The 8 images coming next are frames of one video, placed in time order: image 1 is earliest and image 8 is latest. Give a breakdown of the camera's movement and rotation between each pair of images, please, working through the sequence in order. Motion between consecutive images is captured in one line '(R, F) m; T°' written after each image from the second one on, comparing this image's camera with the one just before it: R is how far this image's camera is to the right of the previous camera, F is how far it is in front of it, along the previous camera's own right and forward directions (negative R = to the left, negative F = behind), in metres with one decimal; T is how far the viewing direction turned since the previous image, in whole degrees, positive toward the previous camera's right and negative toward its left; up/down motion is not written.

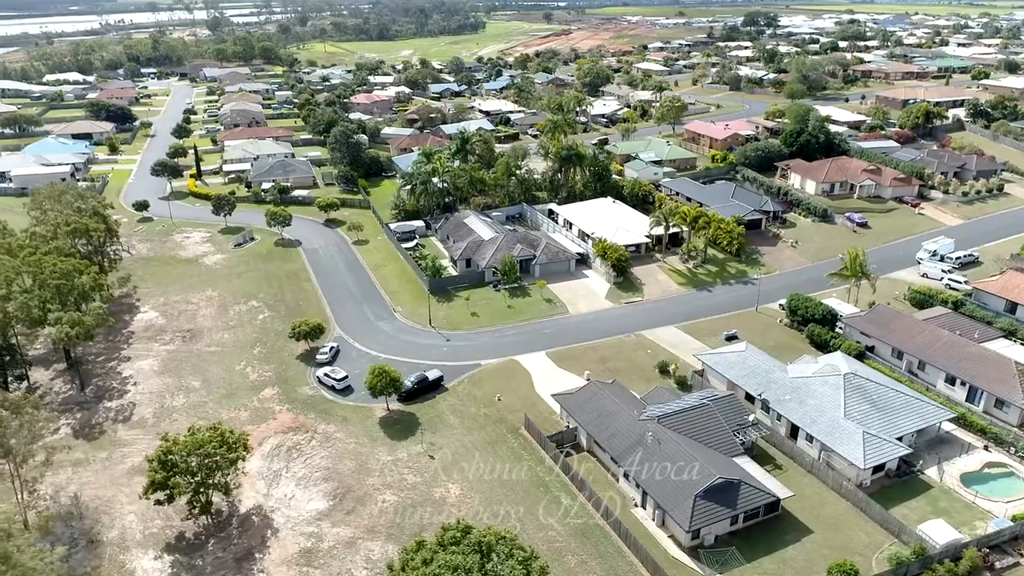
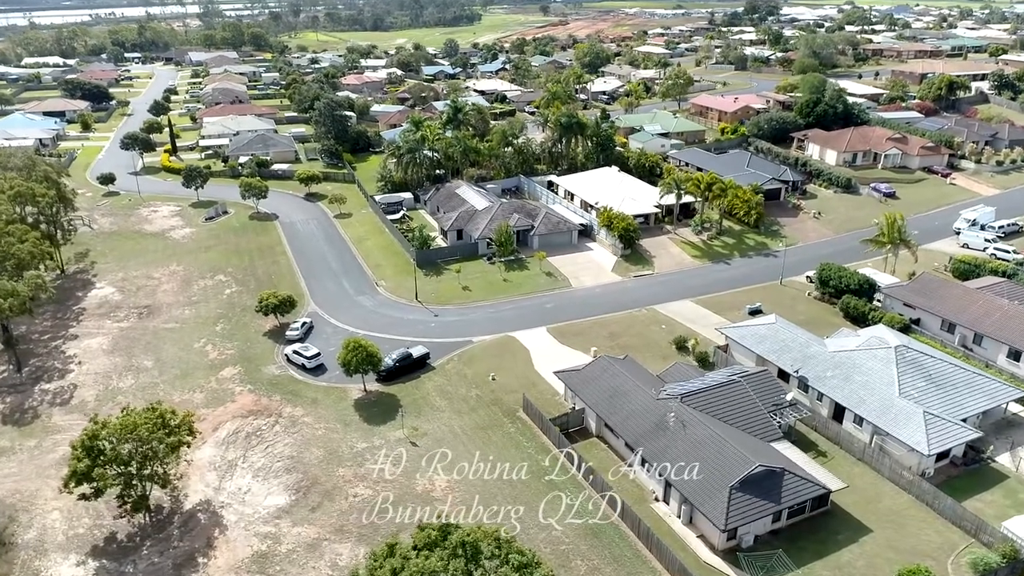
(0.0, +7.0) m; 0°
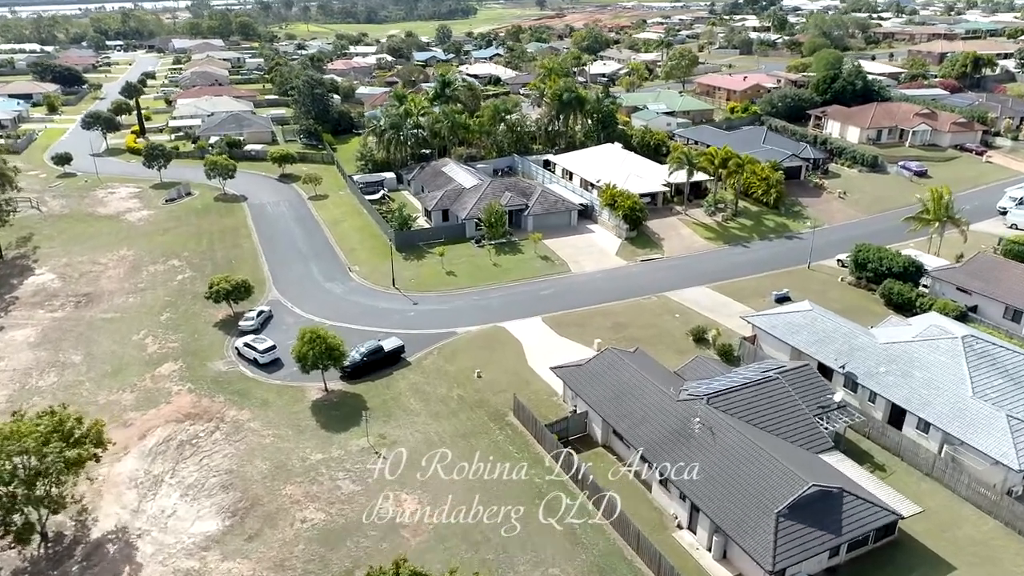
(+0.4, +7.2) m; 0°
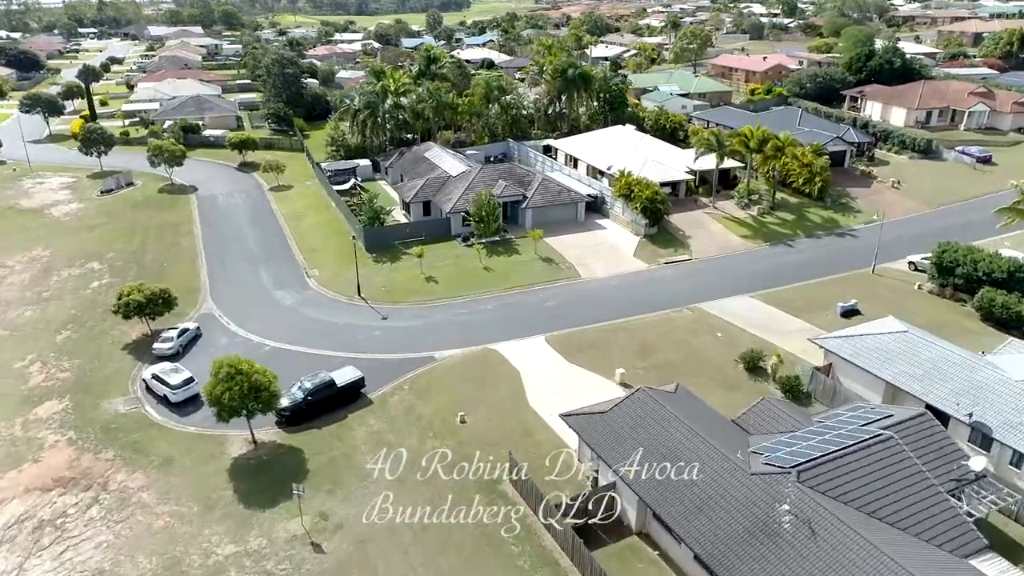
(0.0, +10.1) m; 0°
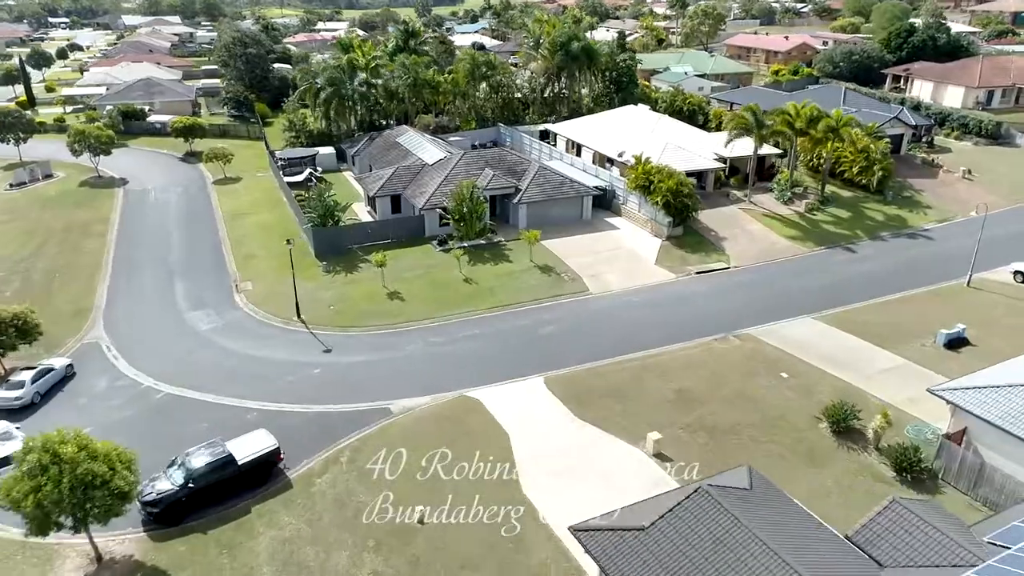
(+0.3, +9.8) m; 0°
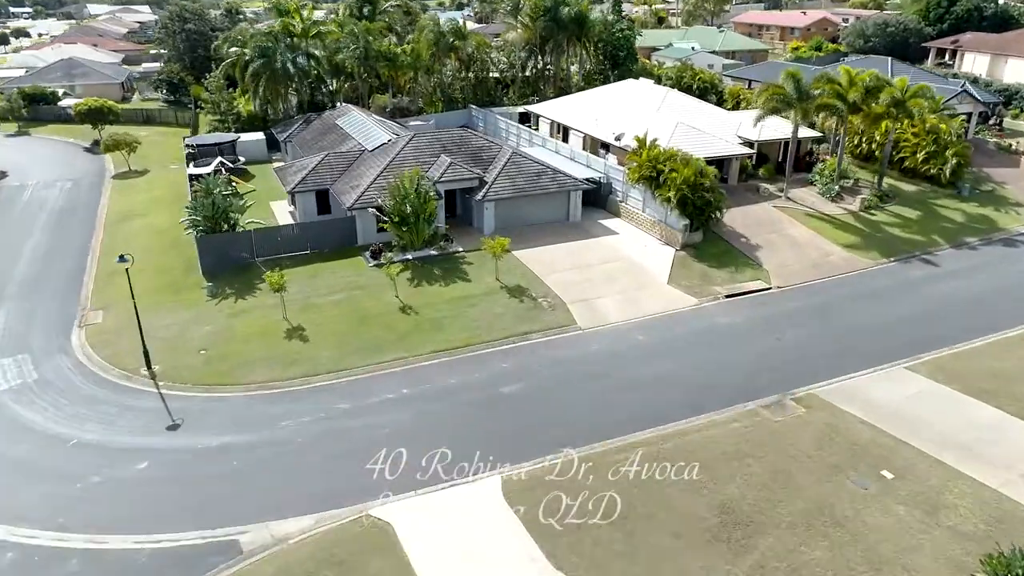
(+1.2, +9.9) m; 0°
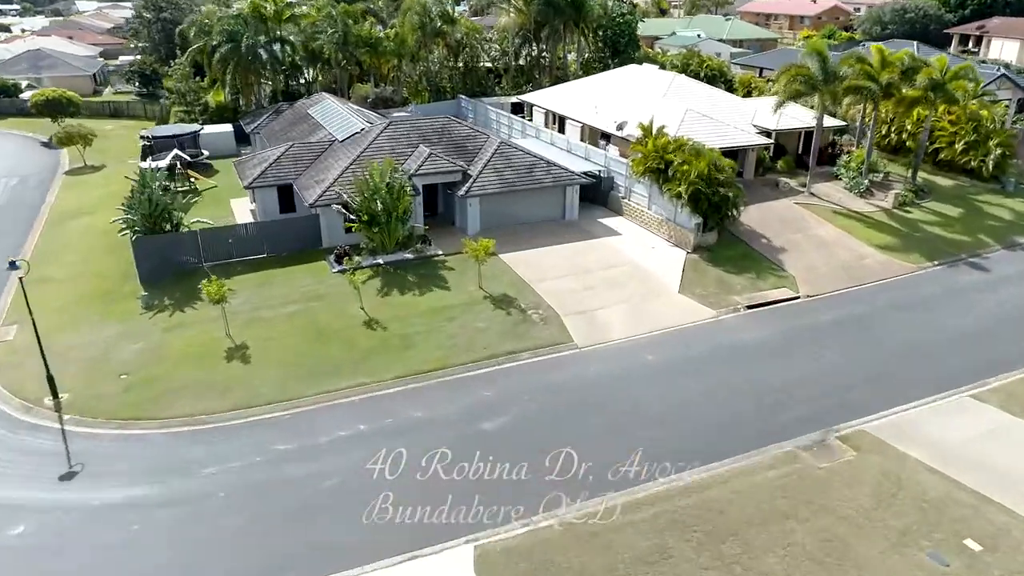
(+0.4, +3.7) m; 0°
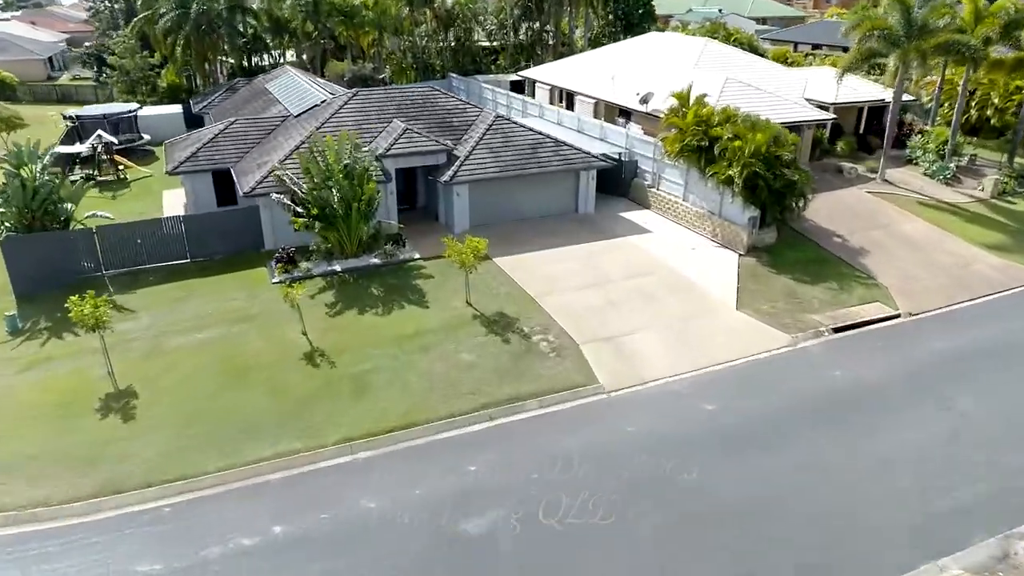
(0.0, +5.8) m; 0°
